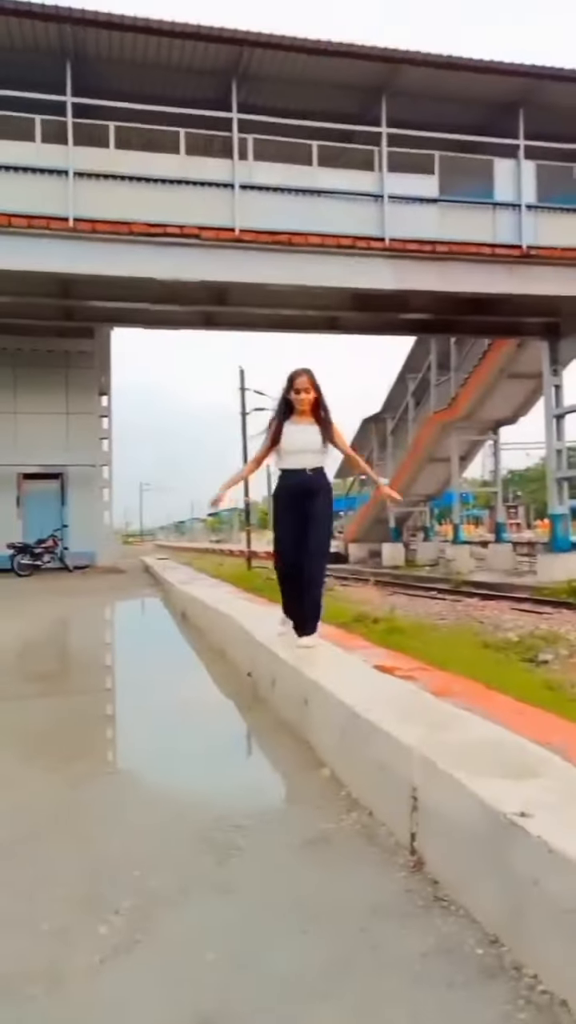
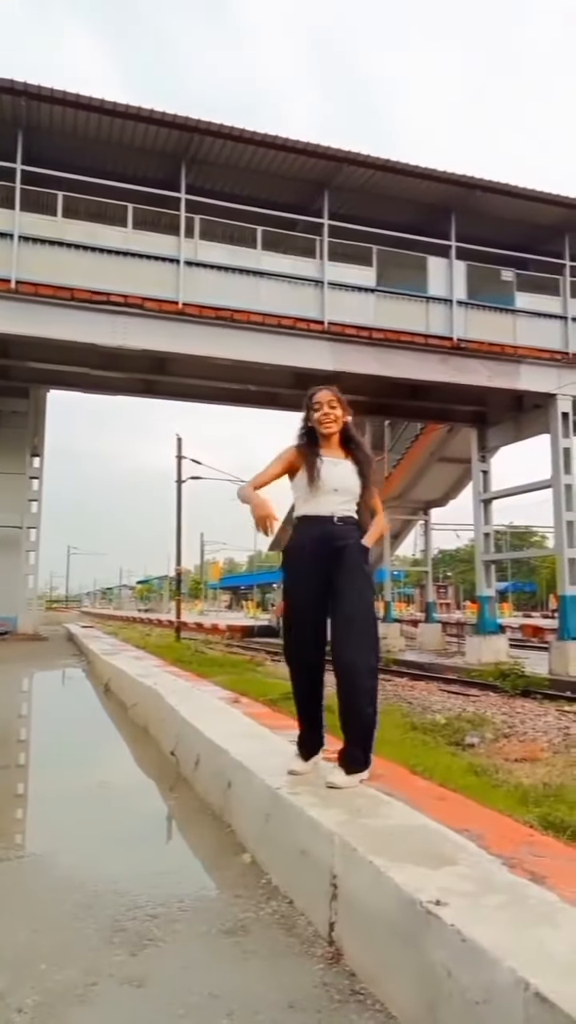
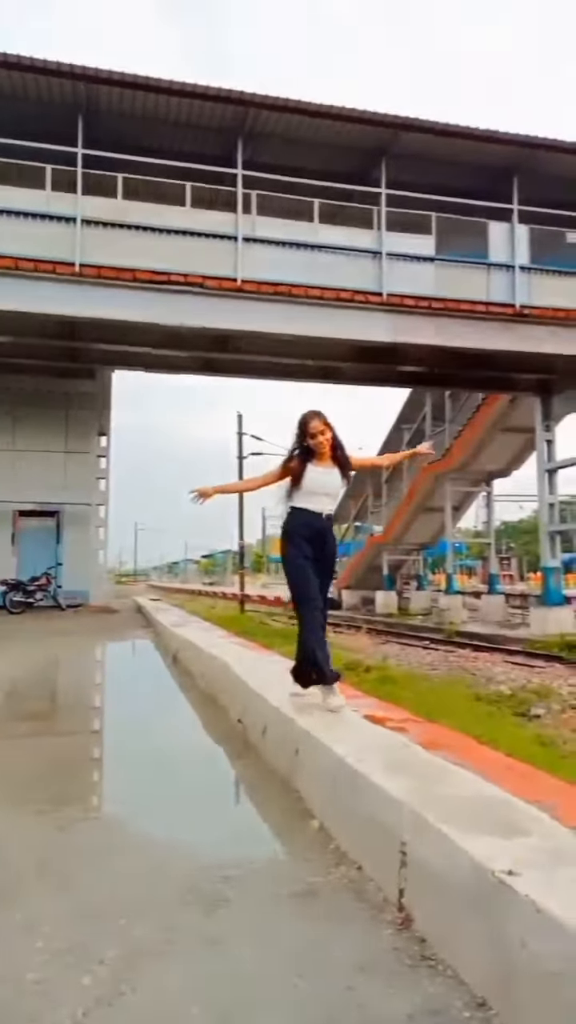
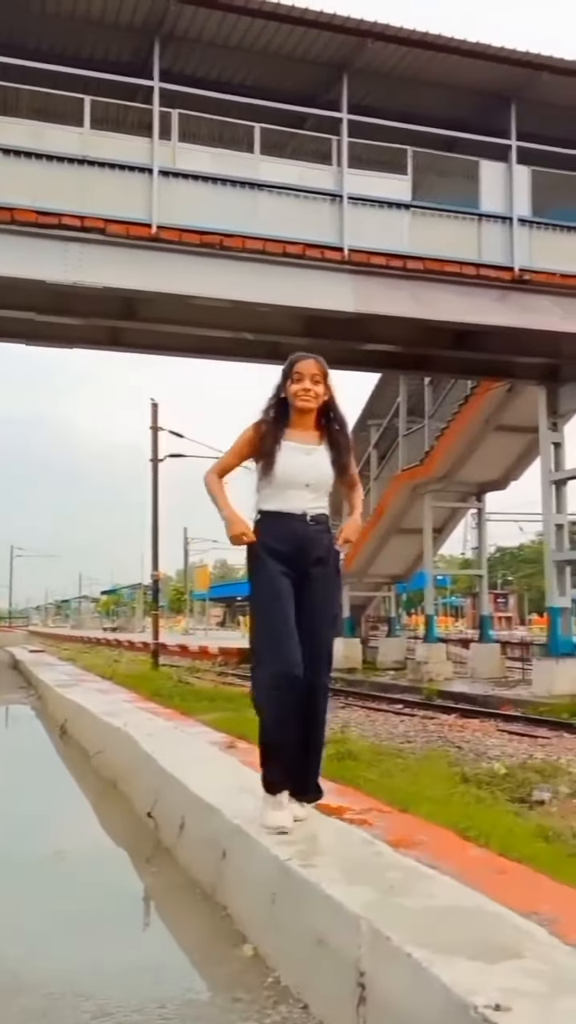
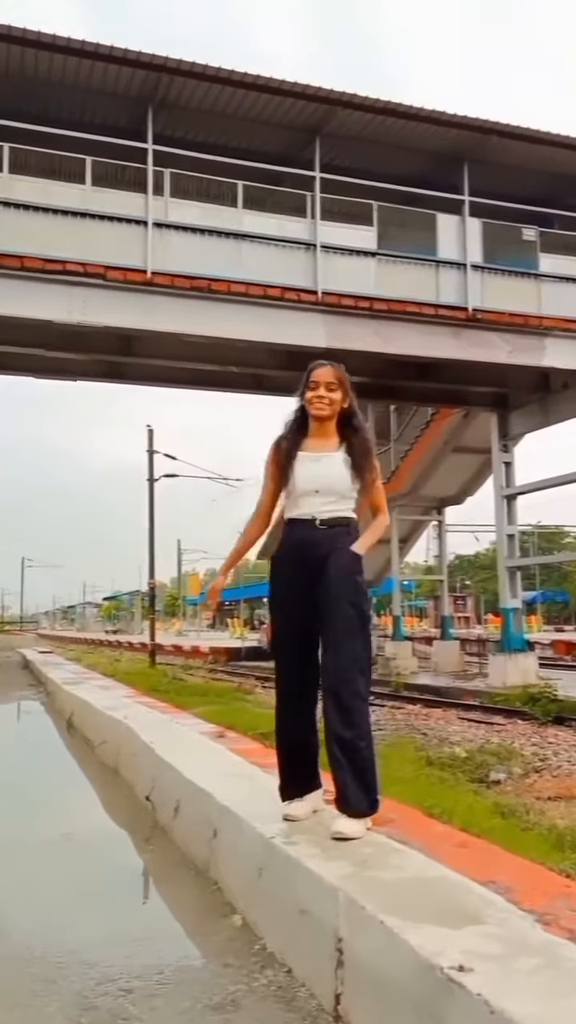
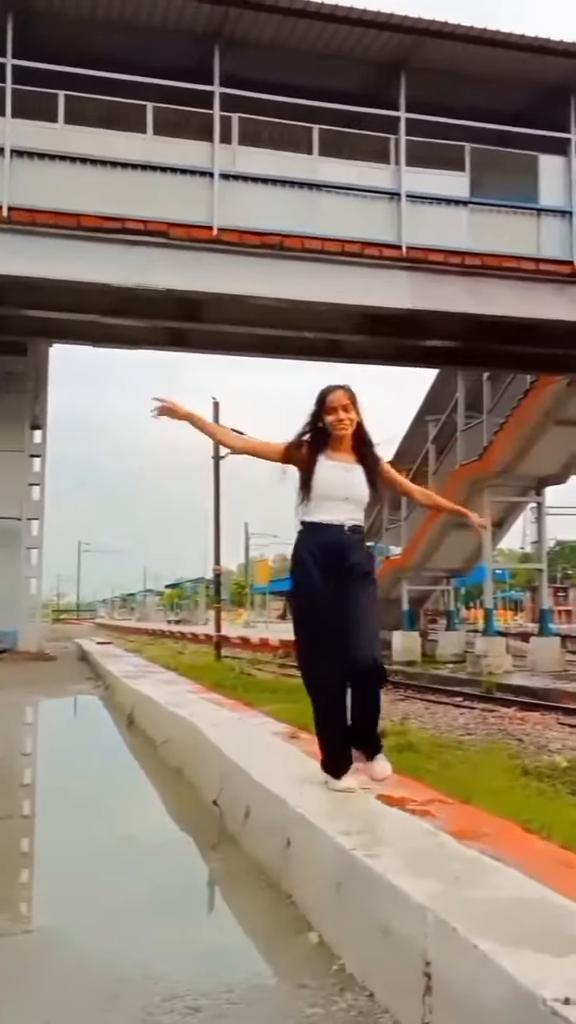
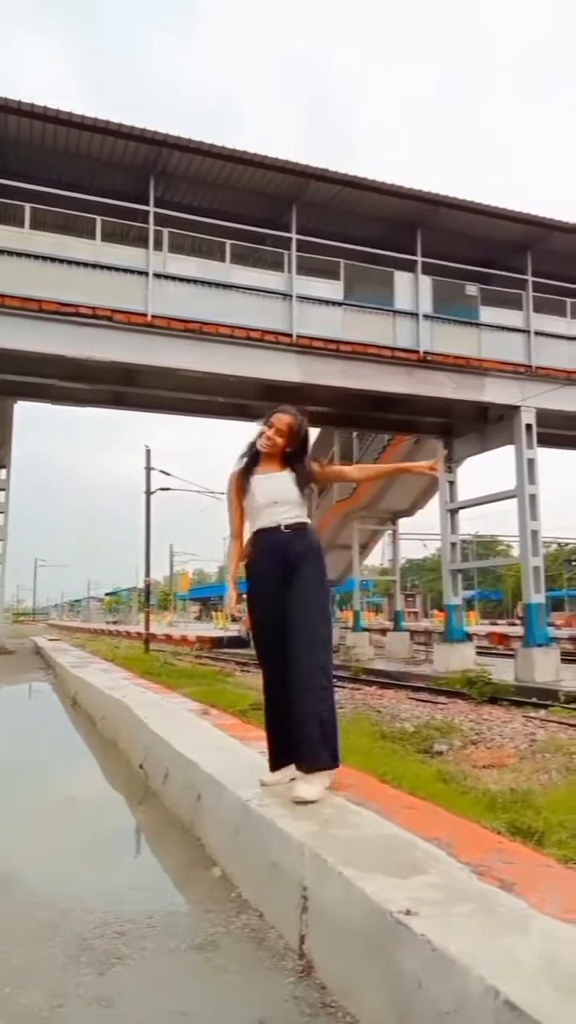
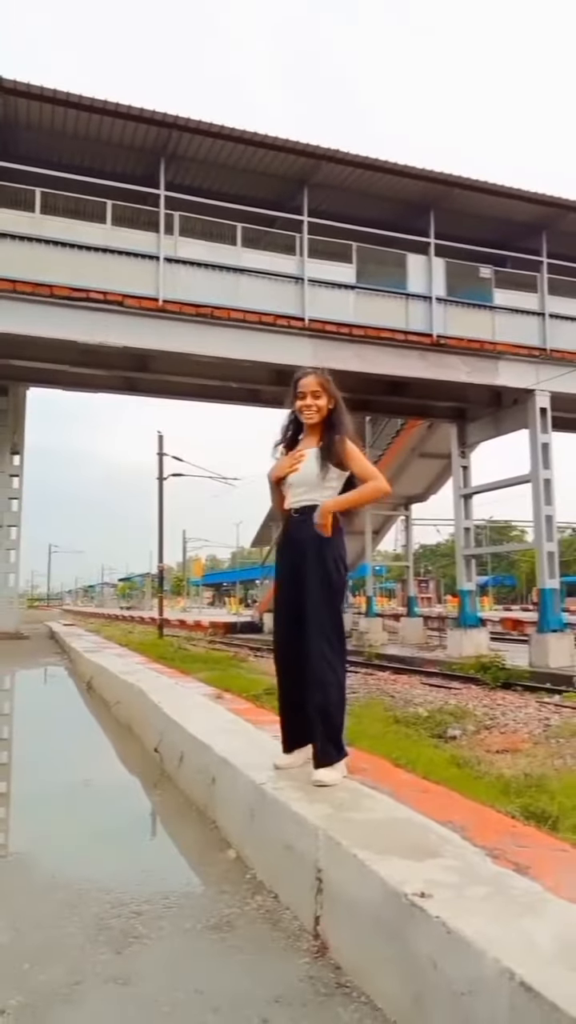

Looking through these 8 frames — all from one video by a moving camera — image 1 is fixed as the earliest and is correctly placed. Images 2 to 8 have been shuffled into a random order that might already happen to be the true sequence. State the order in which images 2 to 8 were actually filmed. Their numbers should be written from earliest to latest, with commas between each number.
3, 6, 4, 2, 5, 8, 7
